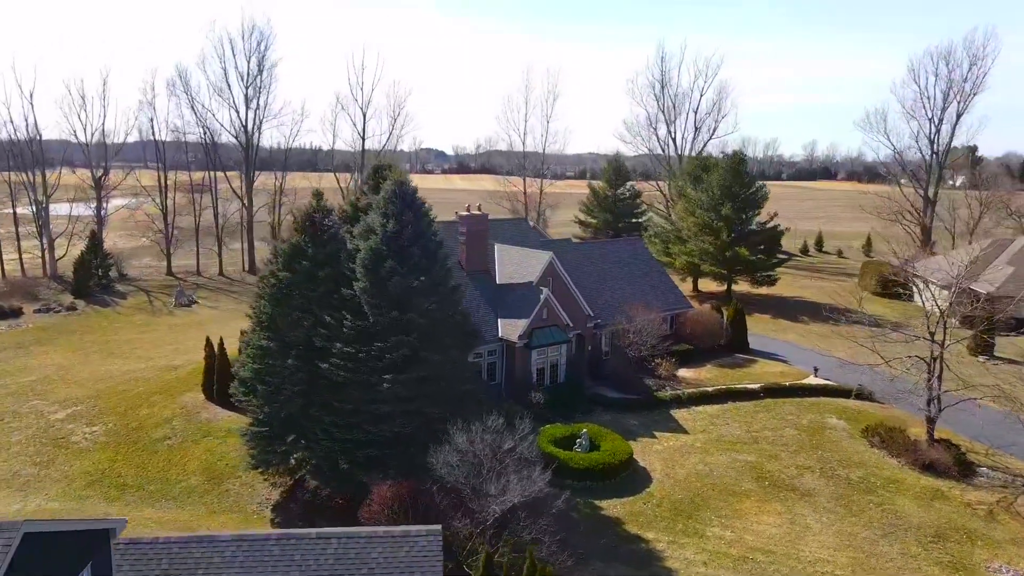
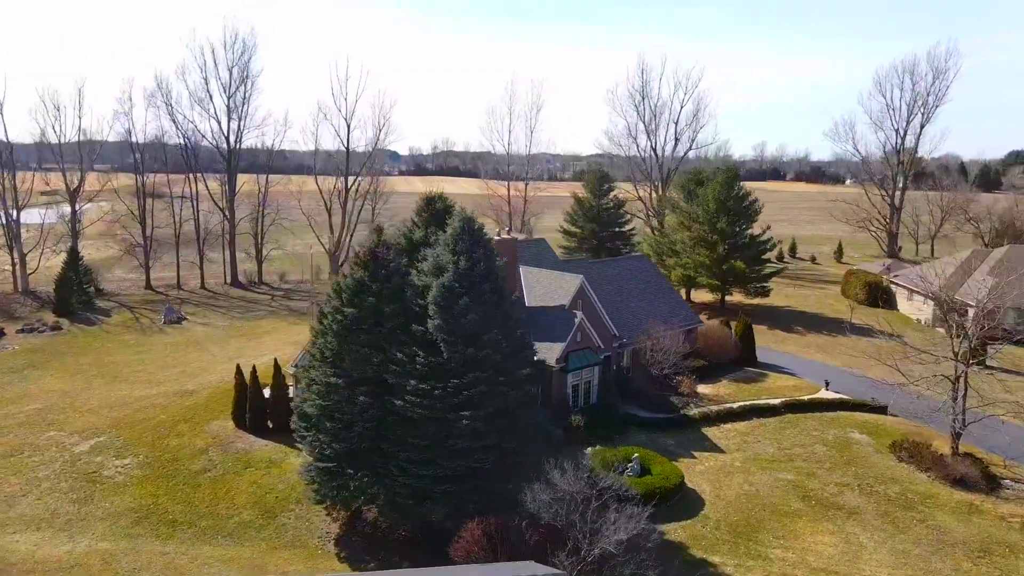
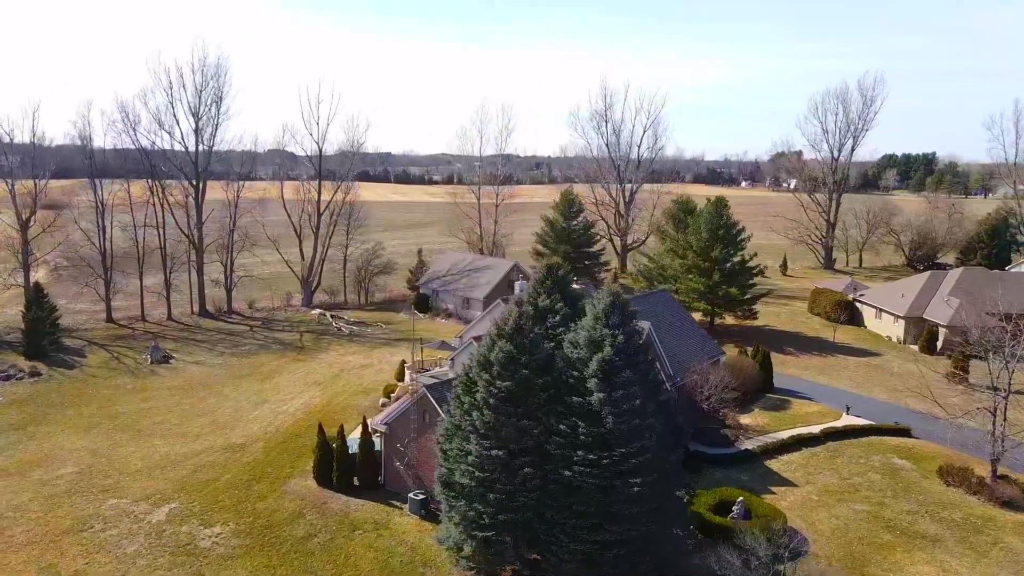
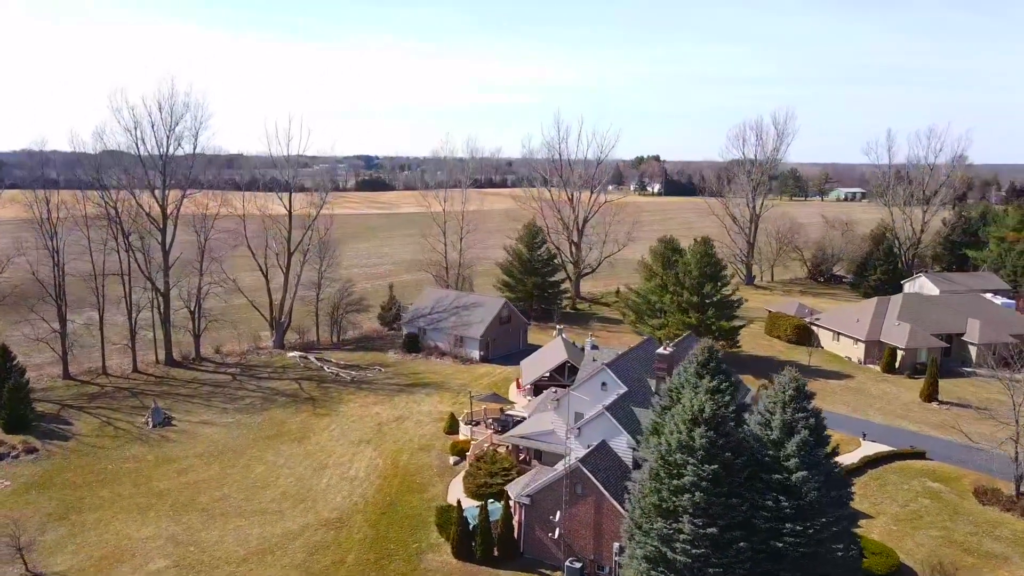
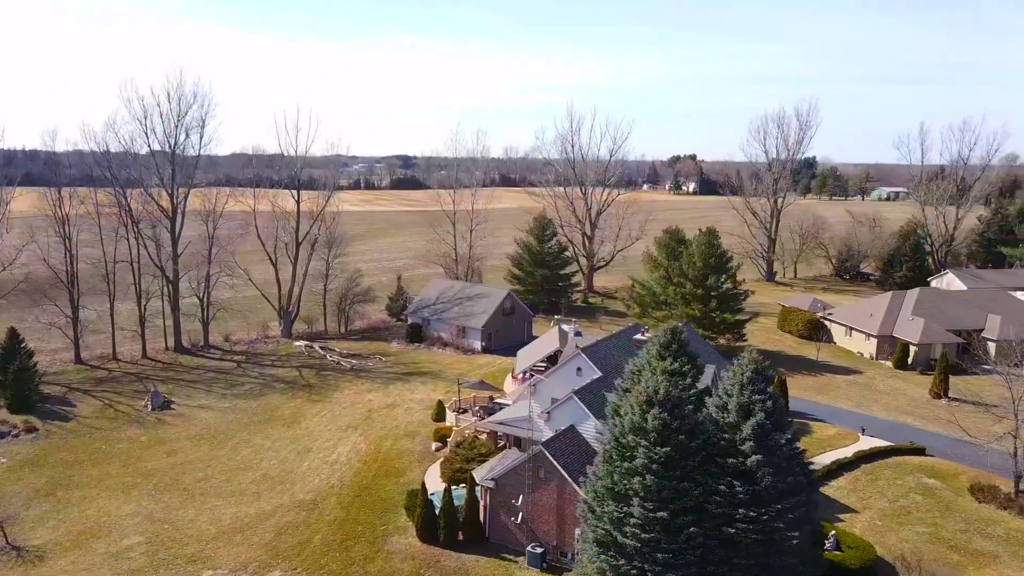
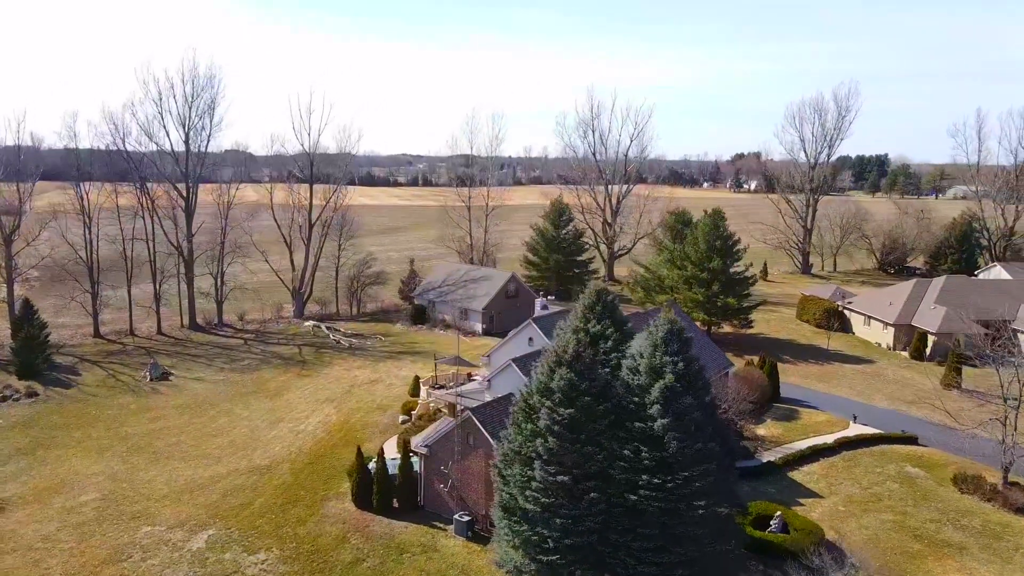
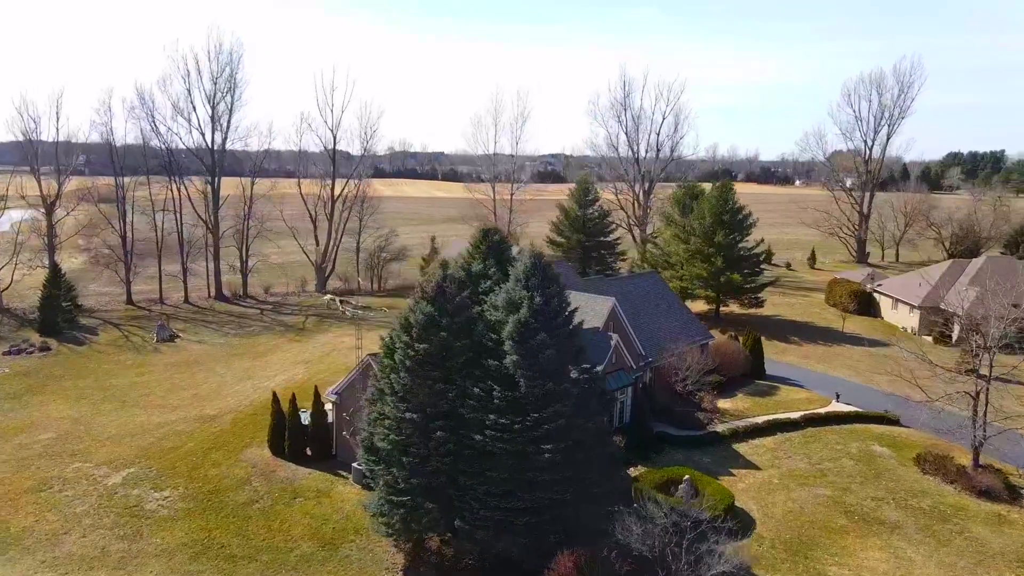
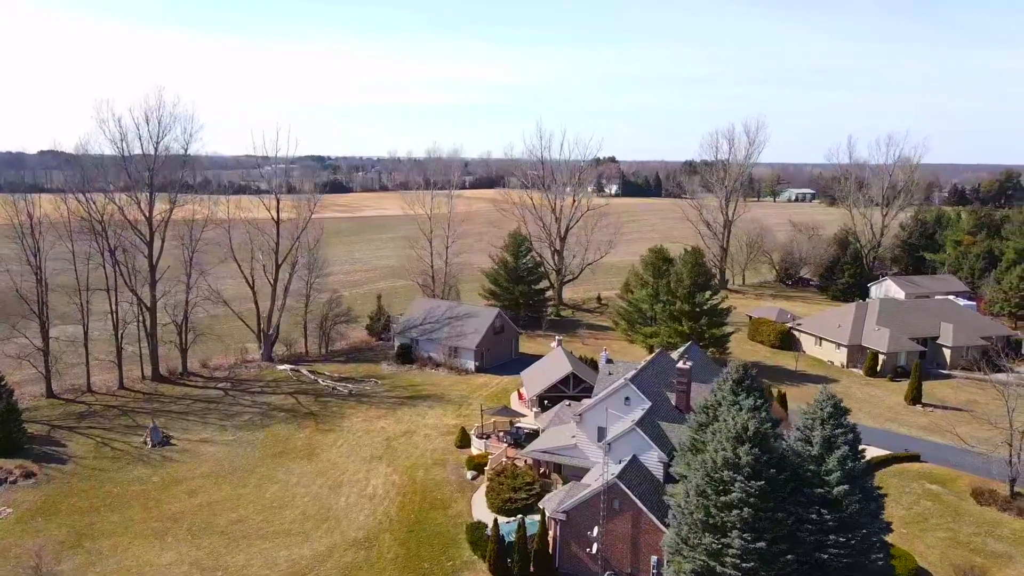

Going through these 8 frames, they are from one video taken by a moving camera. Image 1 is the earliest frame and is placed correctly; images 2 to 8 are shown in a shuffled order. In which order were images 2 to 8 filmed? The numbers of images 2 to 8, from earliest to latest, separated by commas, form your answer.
2, 7, 3, 6, 5, 4, 8
